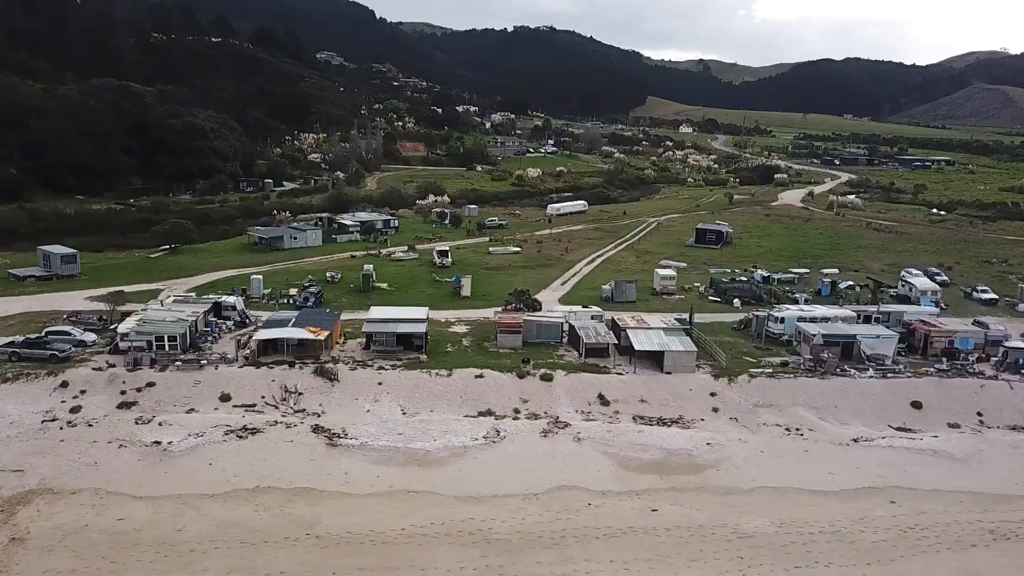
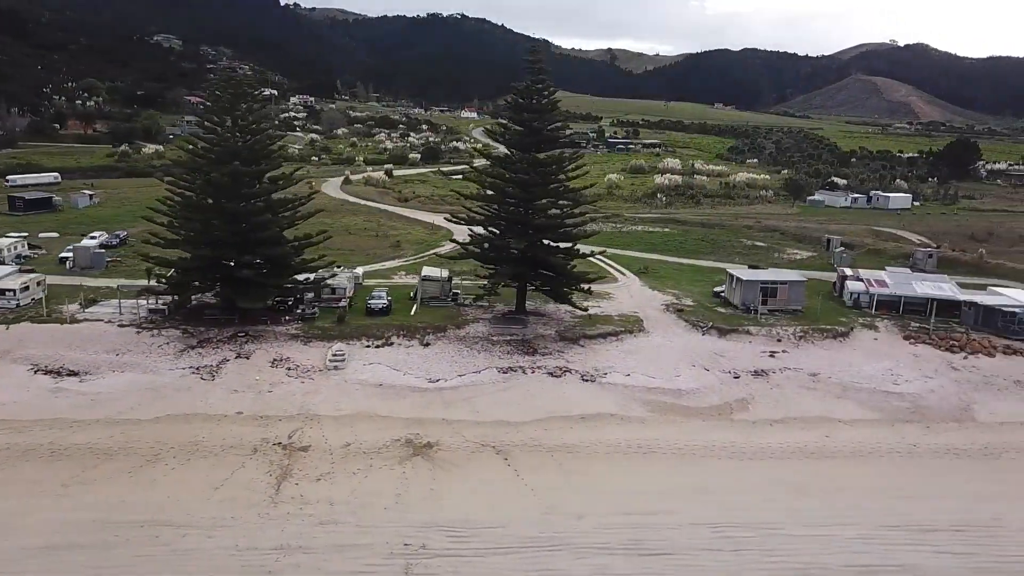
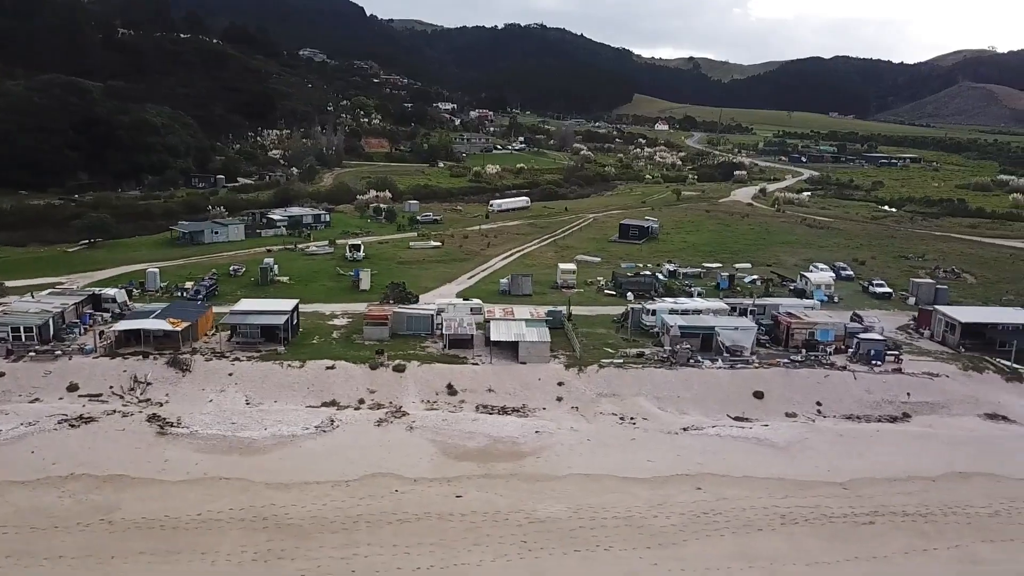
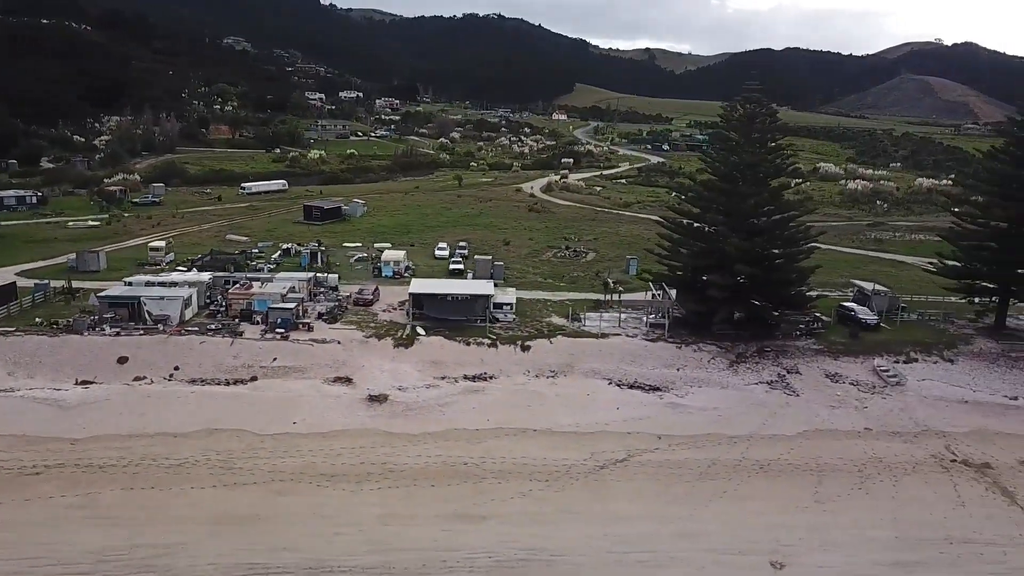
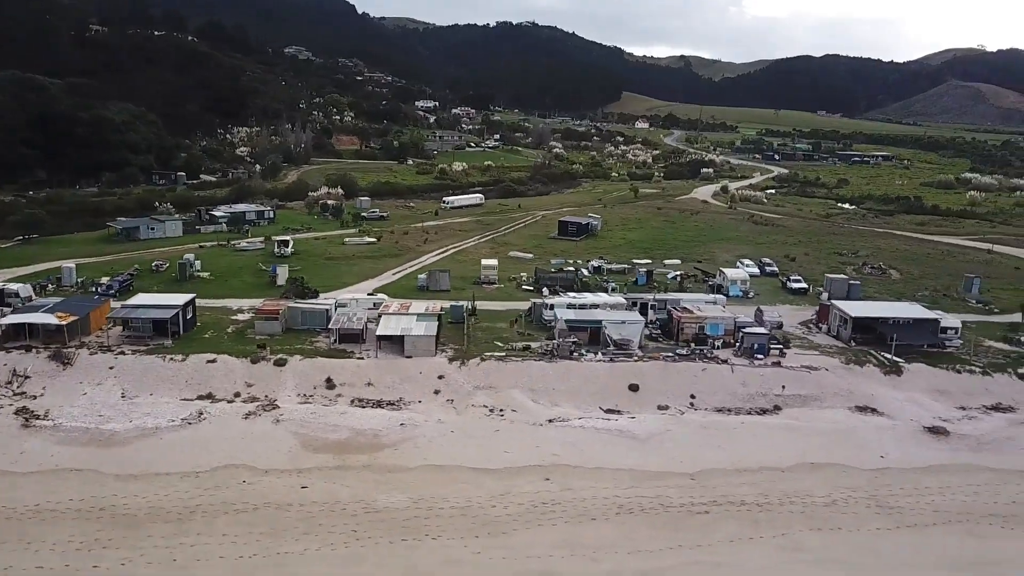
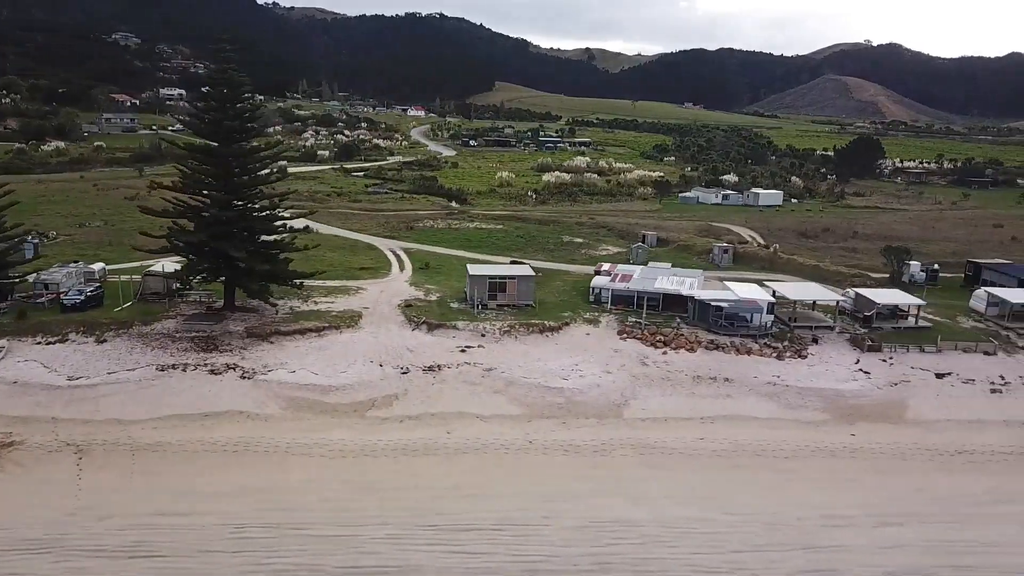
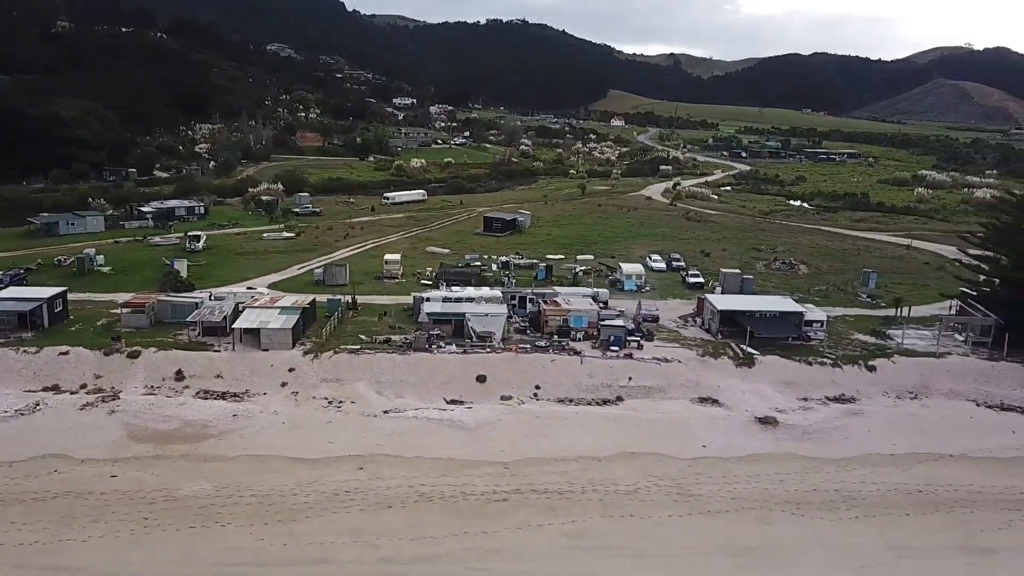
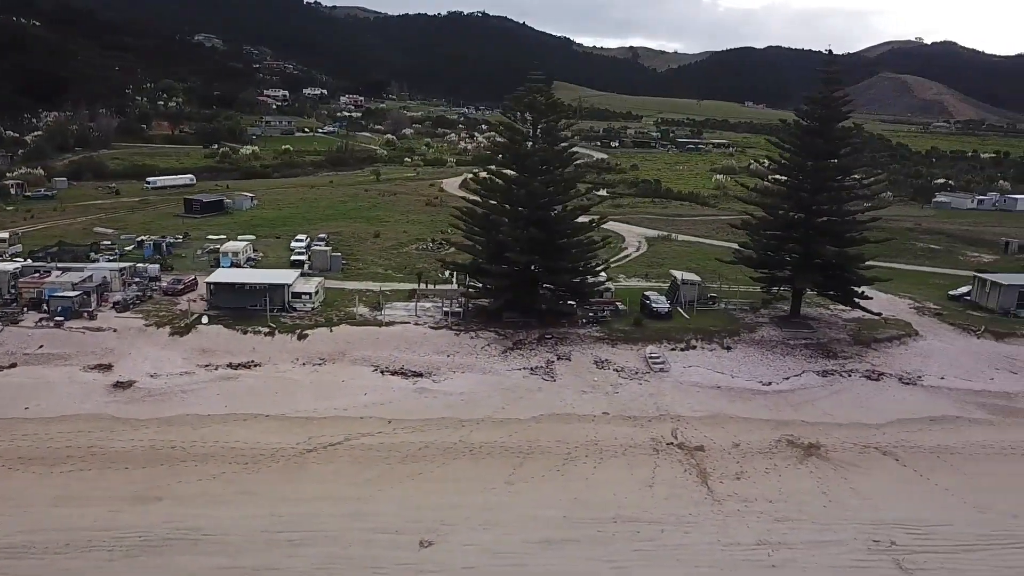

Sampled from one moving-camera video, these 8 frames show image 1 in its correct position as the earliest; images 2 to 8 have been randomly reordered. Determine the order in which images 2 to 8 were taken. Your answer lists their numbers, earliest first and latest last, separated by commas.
3, 5, 7, 4, 8, 2, 6
